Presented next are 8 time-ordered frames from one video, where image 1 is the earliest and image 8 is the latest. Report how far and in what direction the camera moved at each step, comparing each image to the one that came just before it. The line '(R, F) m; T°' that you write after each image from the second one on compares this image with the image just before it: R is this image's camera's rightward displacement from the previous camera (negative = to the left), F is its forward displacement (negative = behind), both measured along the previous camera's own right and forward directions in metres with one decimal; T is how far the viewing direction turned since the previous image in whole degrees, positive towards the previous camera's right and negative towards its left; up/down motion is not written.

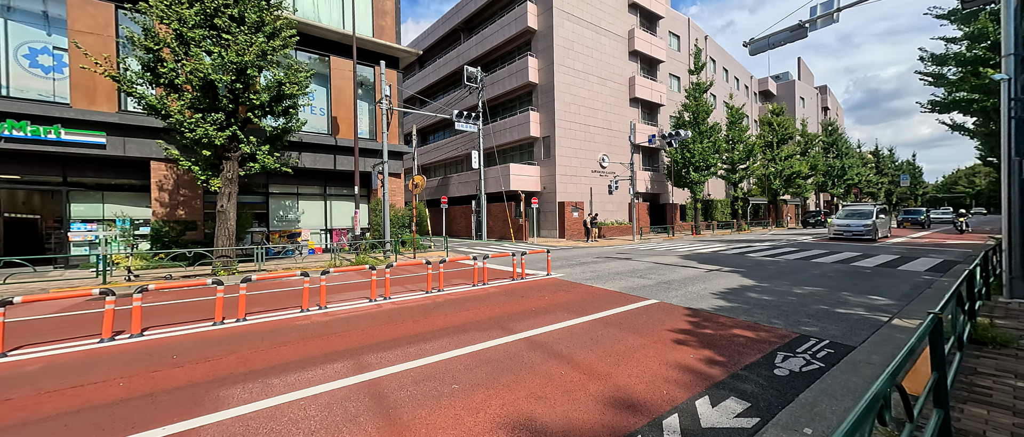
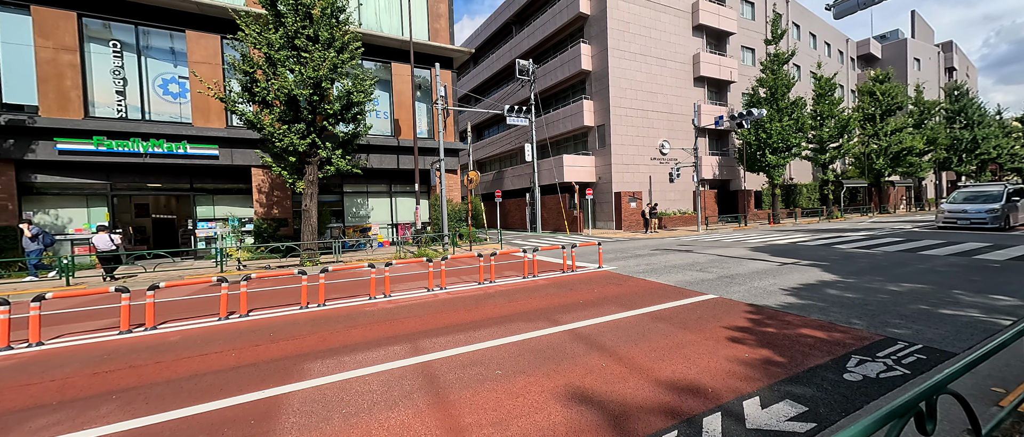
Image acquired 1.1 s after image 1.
(+0.2, -0.1) m; -10°
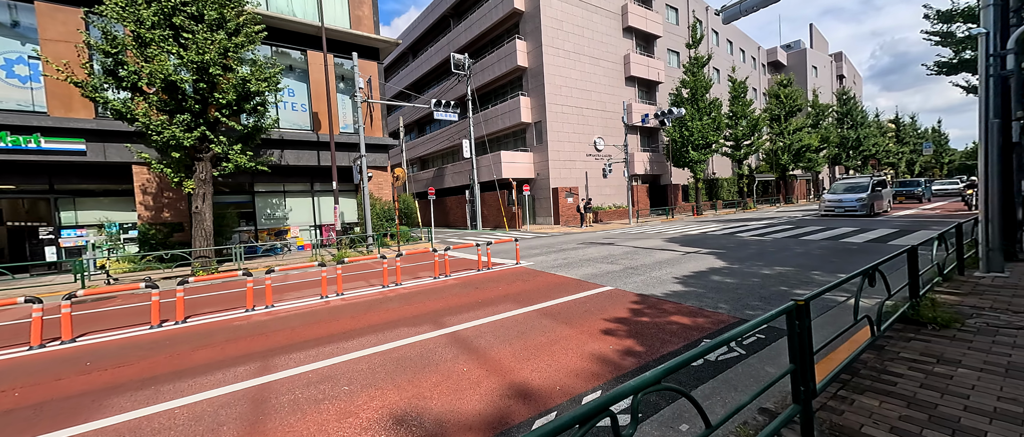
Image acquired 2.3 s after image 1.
(+0.8, +0.1) m; +8°
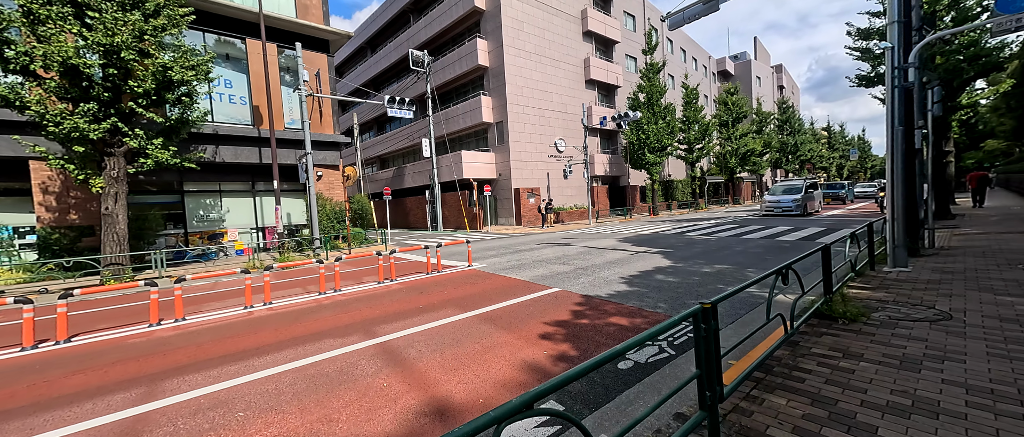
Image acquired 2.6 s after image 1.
(+0.3, +0.1) m; +6°
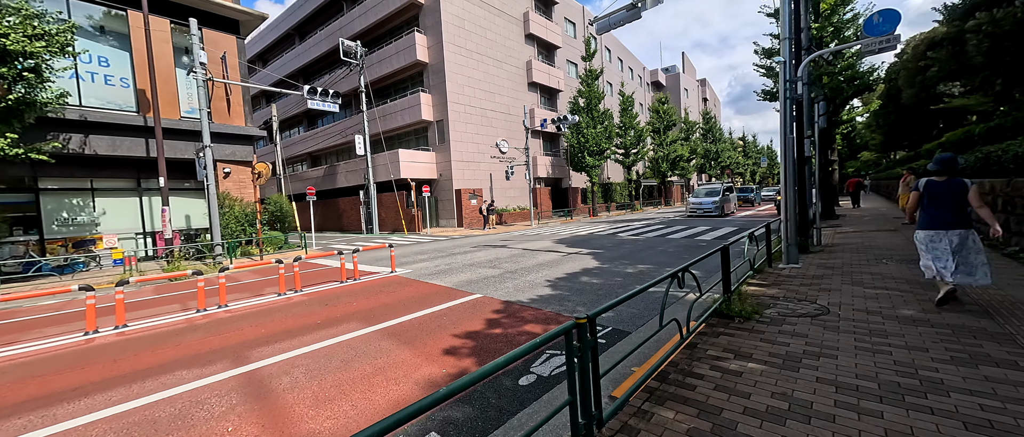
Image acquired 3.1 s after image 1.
(+0.4, +0.3) m; +9°
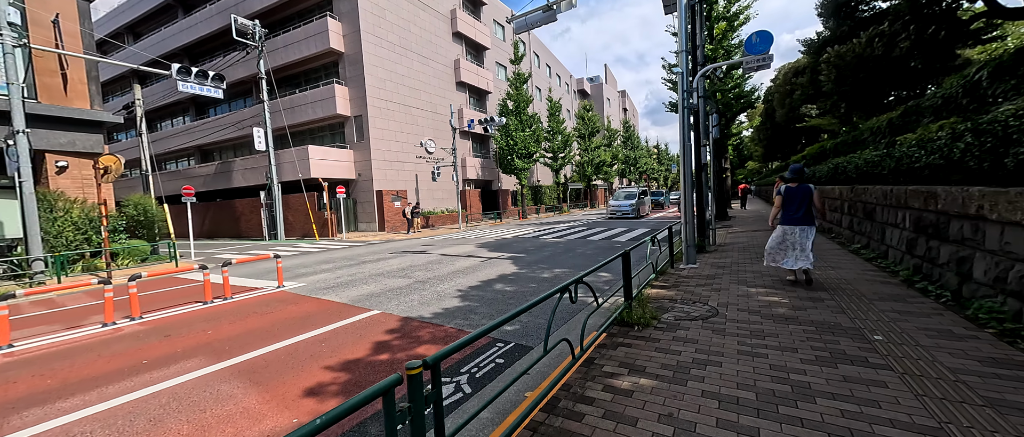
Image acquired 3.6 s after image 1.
(+0.4, +0.4) m; +11°
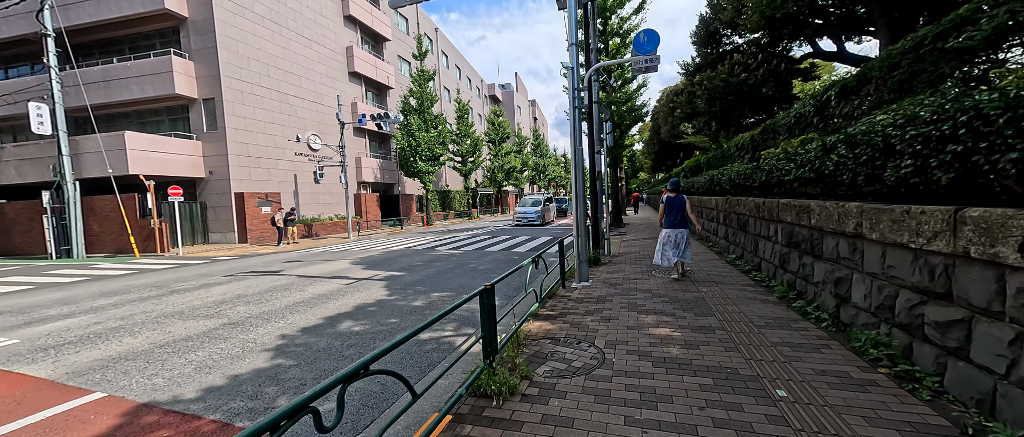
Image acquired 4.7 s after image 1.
(+0.8, +1.3) m; +14°
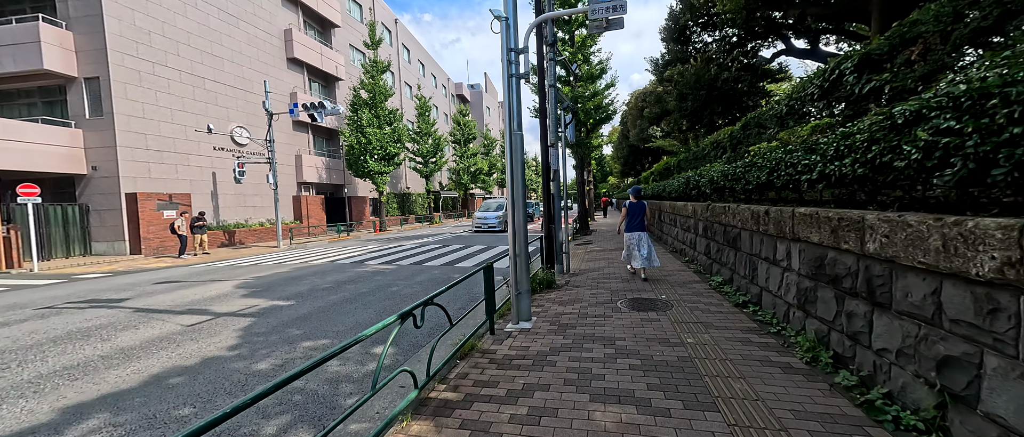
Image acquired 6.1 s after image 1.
(+0.9, +2.1) m; +4°
